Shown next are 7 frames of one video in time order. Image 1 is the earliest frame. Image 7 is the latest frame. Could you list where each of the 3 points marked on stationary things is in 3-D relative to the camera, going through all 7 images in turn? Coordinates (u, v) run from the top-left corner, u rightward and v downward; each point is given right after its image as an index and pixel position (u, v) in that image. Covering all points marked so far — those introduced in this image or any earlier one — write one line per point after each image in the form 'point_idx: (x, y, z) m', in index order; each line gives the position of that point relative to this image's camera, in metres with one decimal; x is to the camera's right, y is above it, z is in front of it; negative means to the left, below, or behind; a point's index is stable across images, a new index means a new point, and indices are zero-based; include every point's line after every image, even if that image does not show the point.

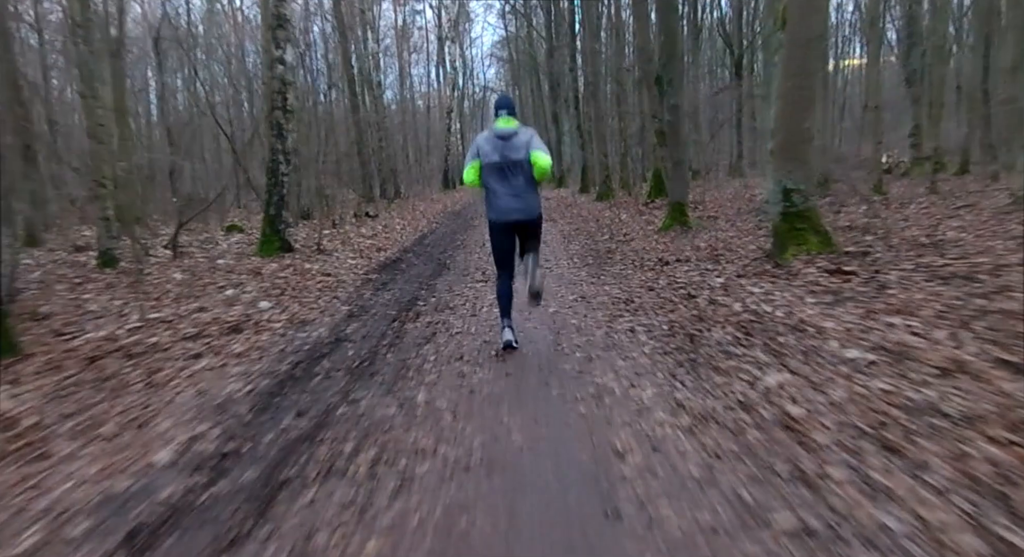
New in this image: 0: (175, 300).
0: (-4.7, -0.3, +7.5) m
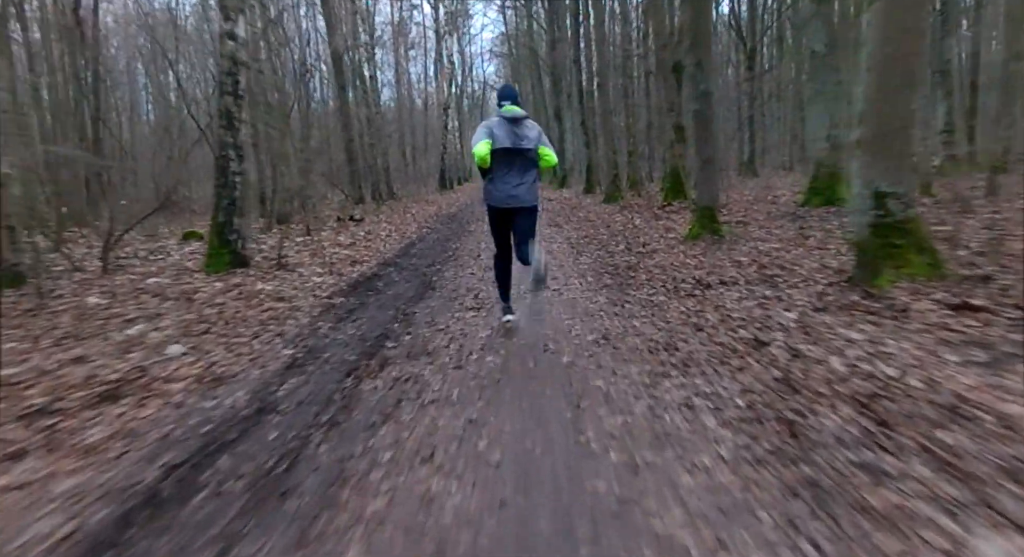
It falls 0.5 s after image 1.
0: (-4.7, -0.7, +5.6) m
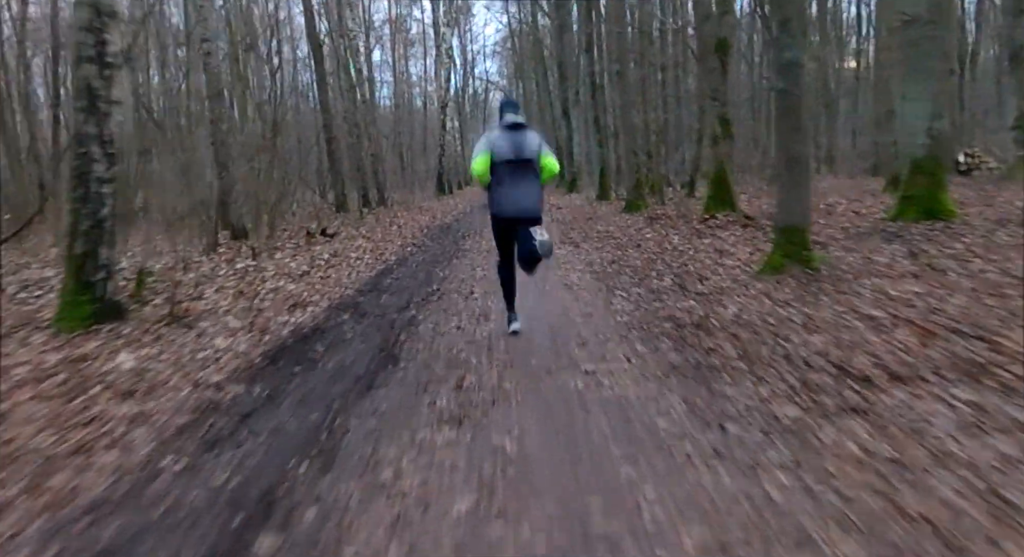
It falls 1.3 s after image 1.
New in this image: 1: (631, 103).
0: (-4.7, -1.3, +2.4) m
1: (+4.2, +6.2, +19.0) m
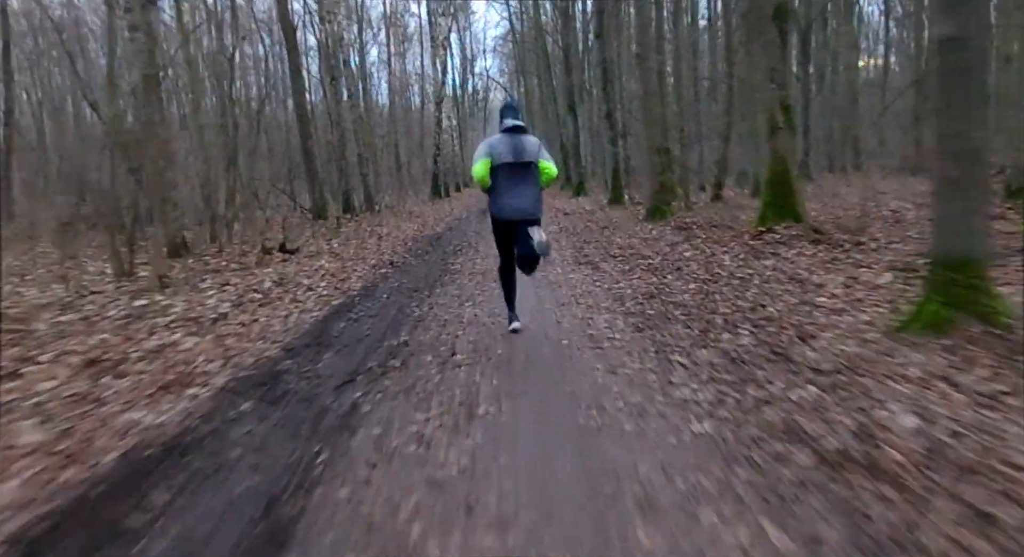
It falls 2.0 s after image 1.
0: (-4.7, -1.9, -0.4) m
1: (+4.2, +5.6, +16.1) m
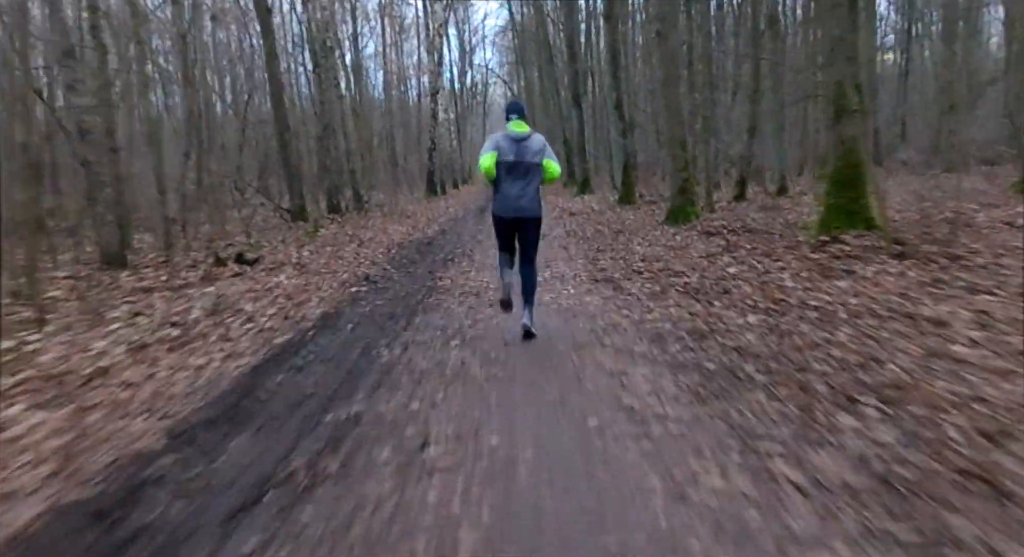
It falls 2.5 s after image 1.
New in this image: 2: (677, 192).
0: (-4.7, -2.3, -2.5) m
1: (+4.2, +5.2, +14.0) m
2: (+4.4, +2.3, +14.4) m
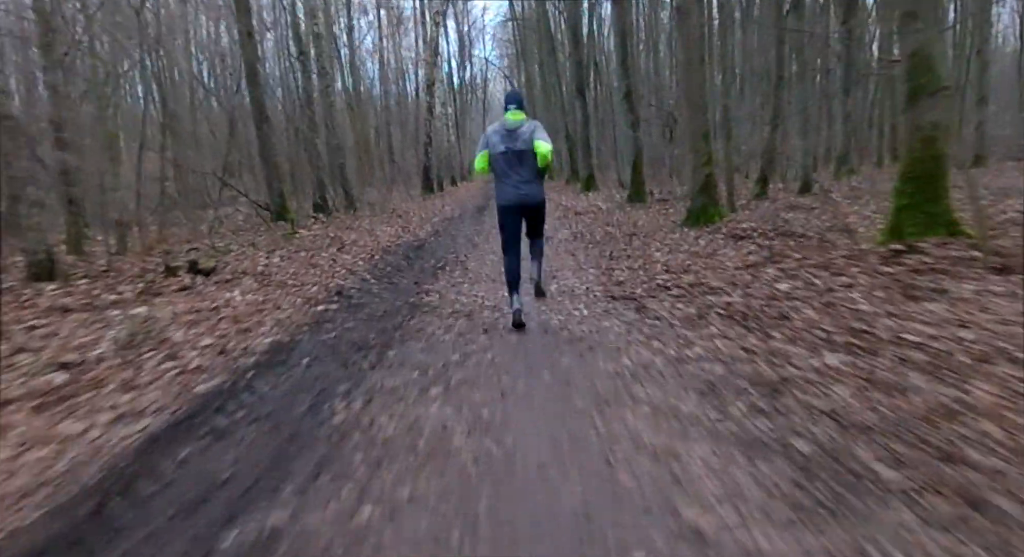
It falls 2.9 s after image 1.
0: (-4.7, -2.6, -4.1) m
1: (+4.2, +5.0, +12.4) m
2: (+4.4, +2.1, +12.8) m
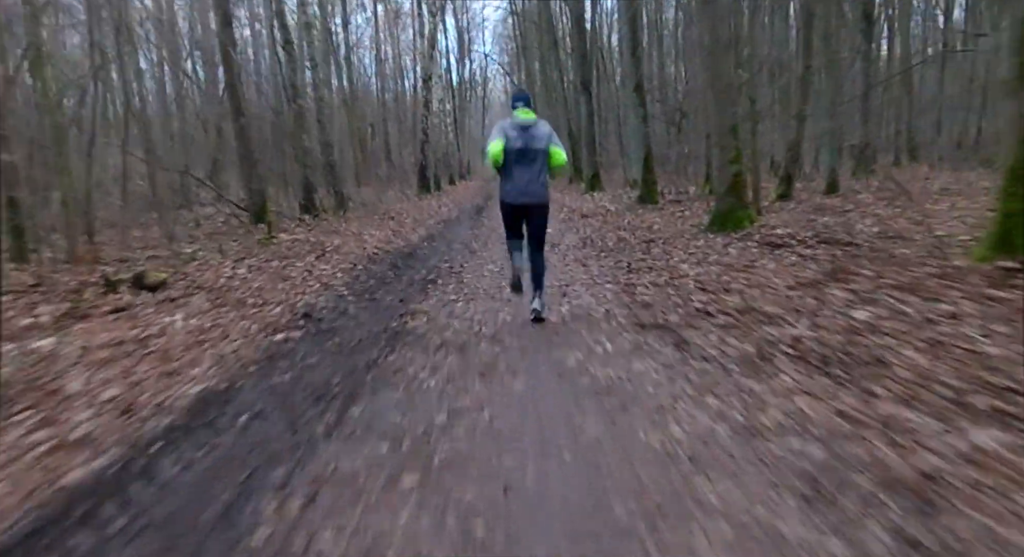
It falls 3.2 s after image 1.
0: (-4.6, -2.9, -5.6) m
1: (+4.2, +4.8, +10.9) m
2: (+4.5, +1.9, +11.4) m
